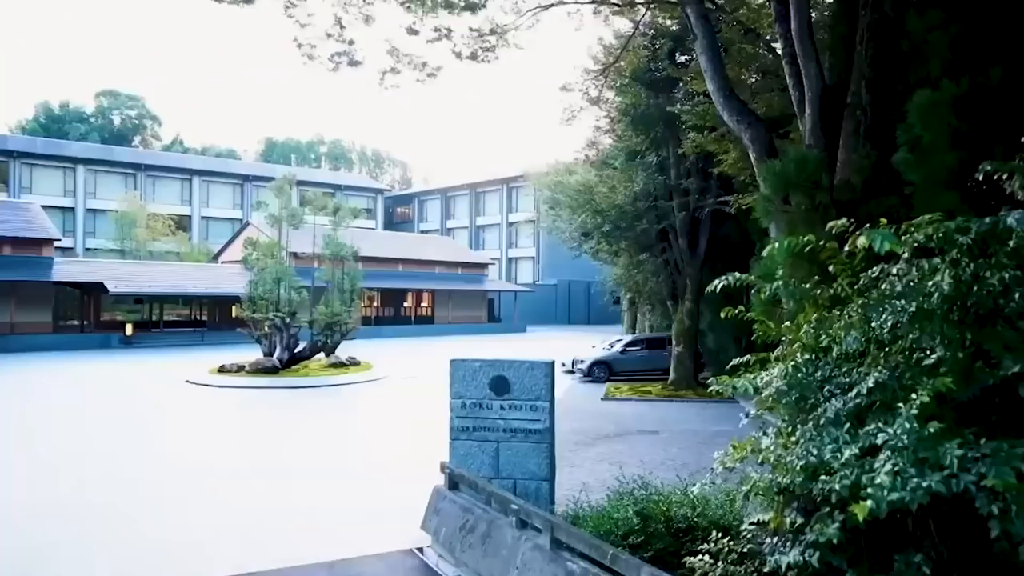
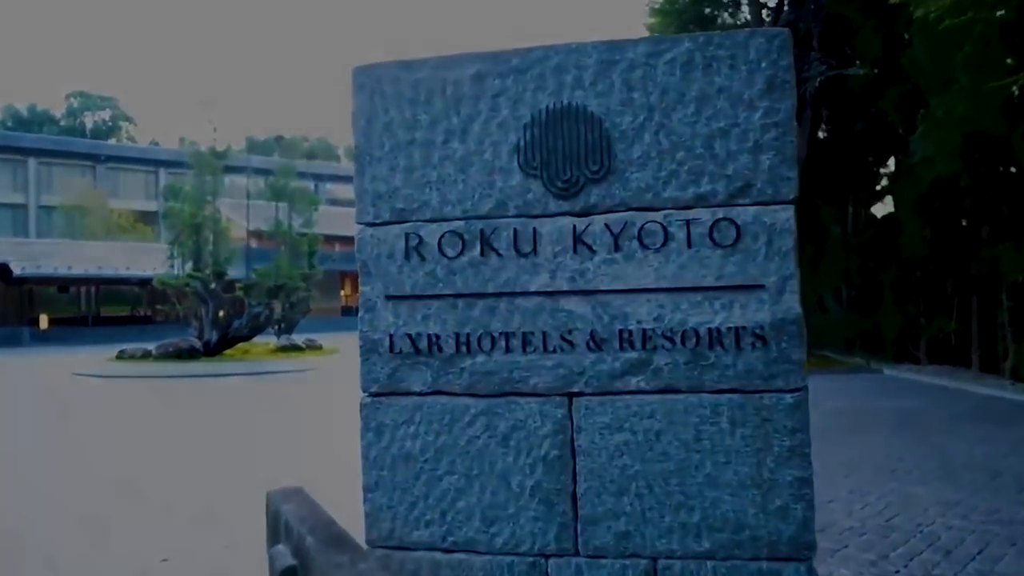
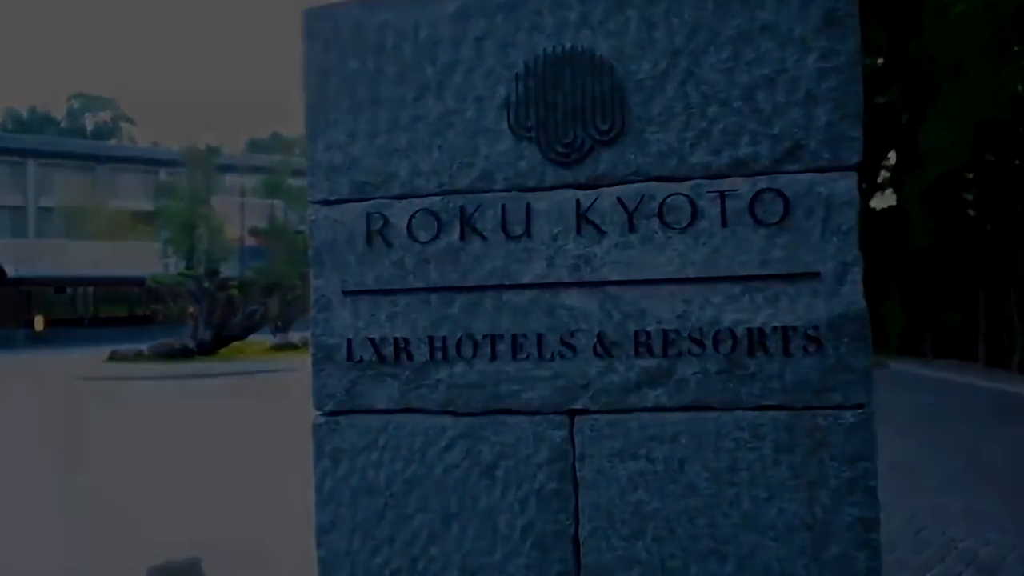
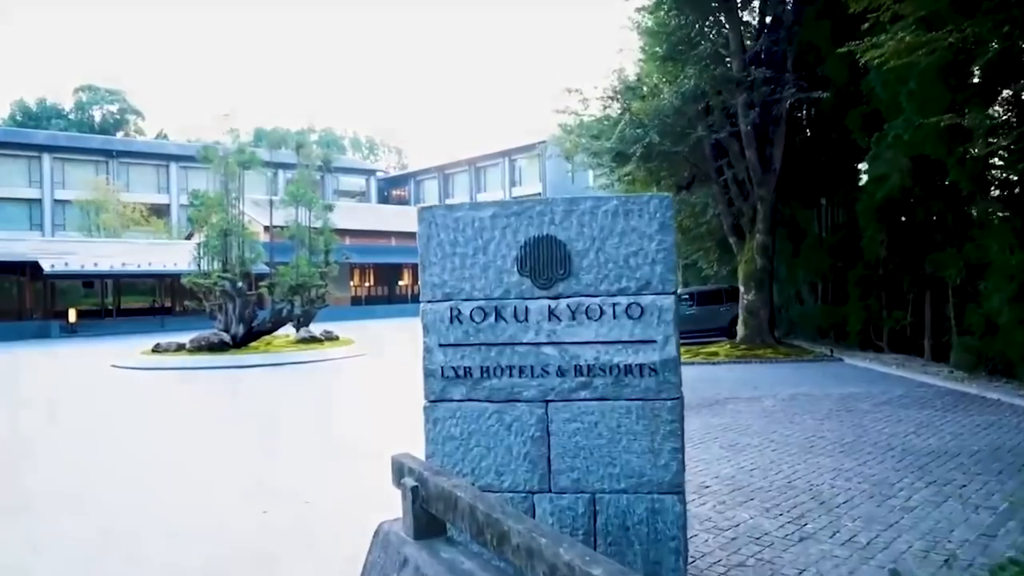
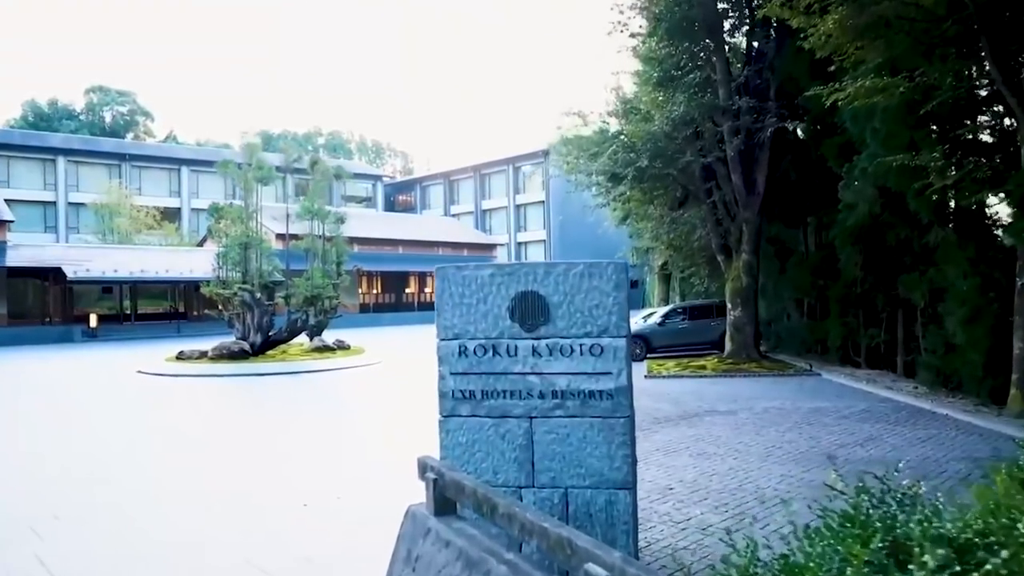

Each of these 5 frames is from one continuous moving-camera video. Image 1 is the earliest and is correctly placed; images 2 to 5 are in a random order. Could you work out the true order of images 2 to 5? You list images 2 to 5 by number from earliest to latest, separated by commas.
5, 4, 2, 3
